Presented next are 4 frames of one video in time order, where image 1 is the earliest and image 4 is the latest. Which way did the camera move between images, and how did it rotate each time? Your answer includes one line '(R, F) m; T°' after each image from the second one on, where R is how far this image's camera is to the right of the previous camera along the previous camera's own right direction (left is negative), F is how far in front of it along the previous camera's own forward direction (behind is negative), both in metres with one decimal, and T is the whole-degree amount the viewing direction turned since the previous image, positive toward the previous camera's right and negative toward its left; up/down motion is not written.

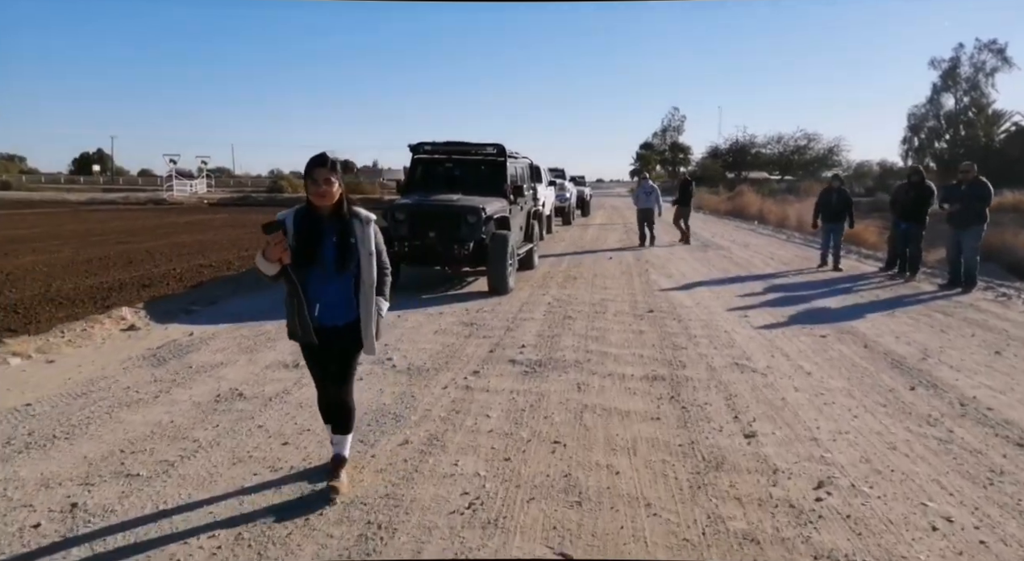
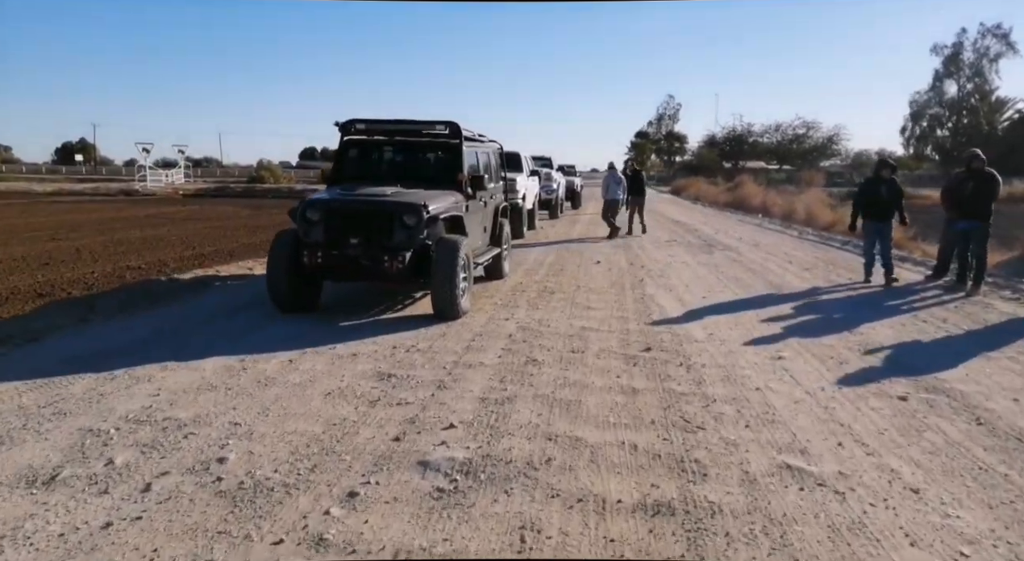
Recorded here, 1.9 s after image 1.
(+0.5, +2.9) m; 0°
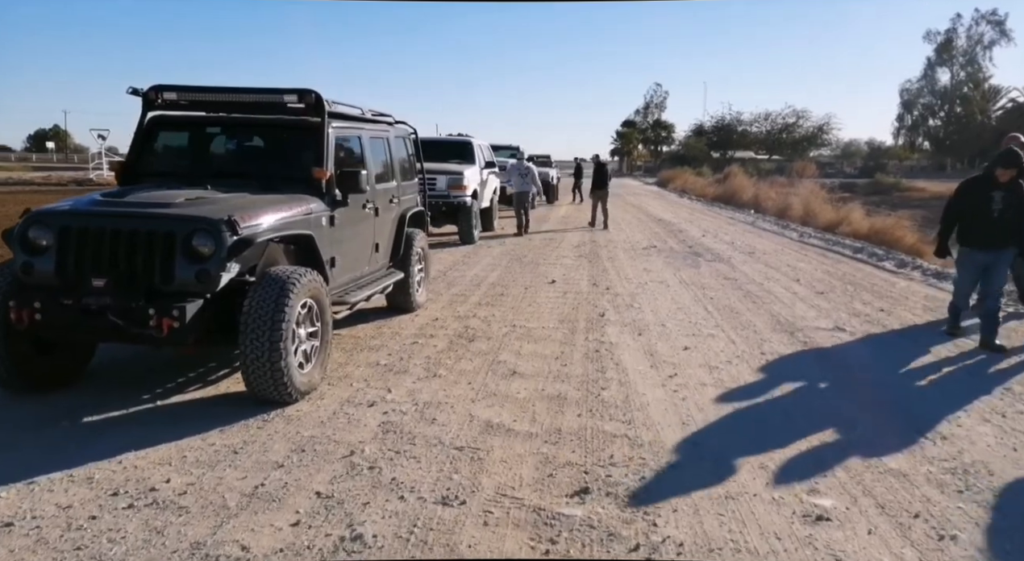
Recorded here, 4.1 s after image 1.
(+0.9, +3.5) m; +1°
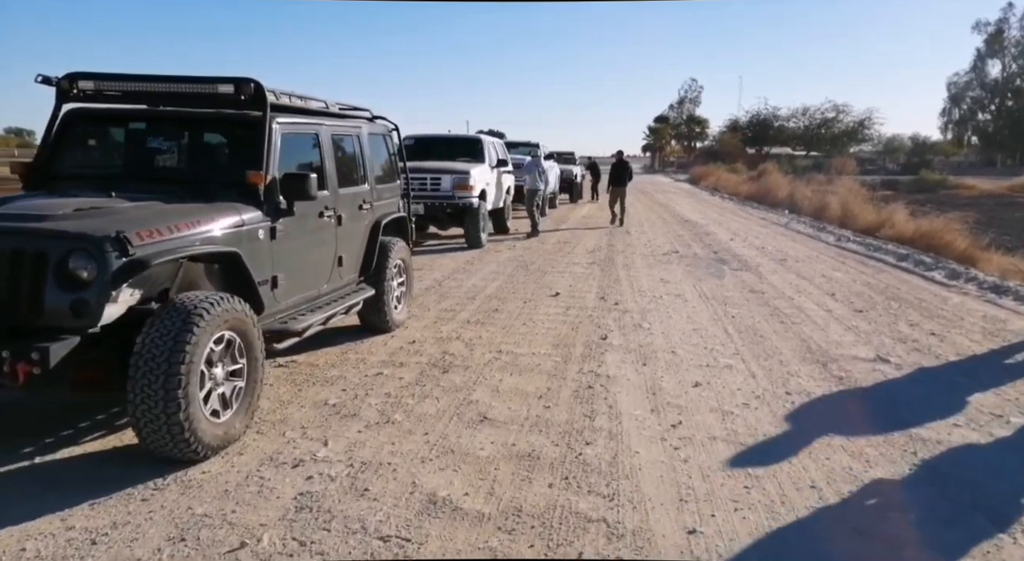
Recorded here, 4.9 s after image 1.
(+0.4, +1.2) m; -2°
